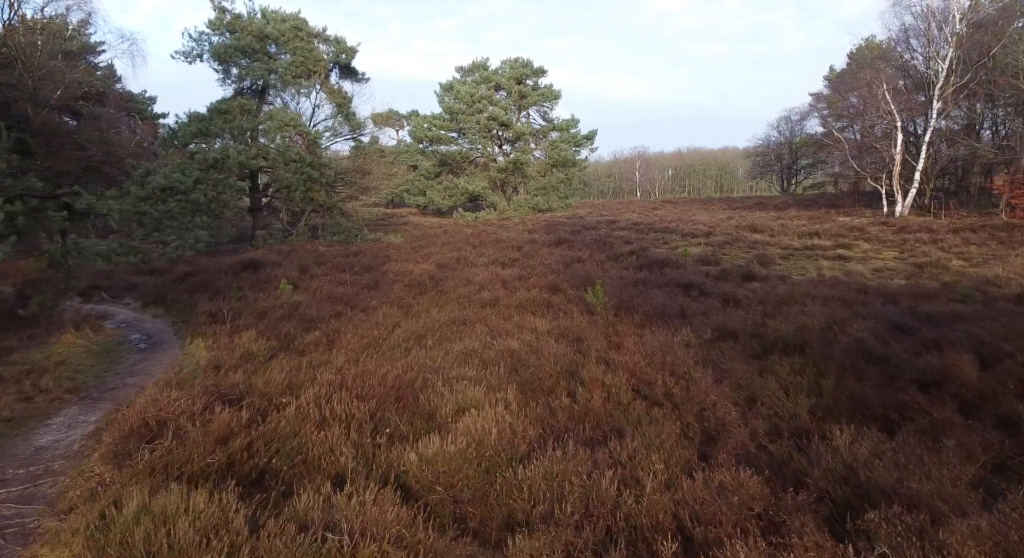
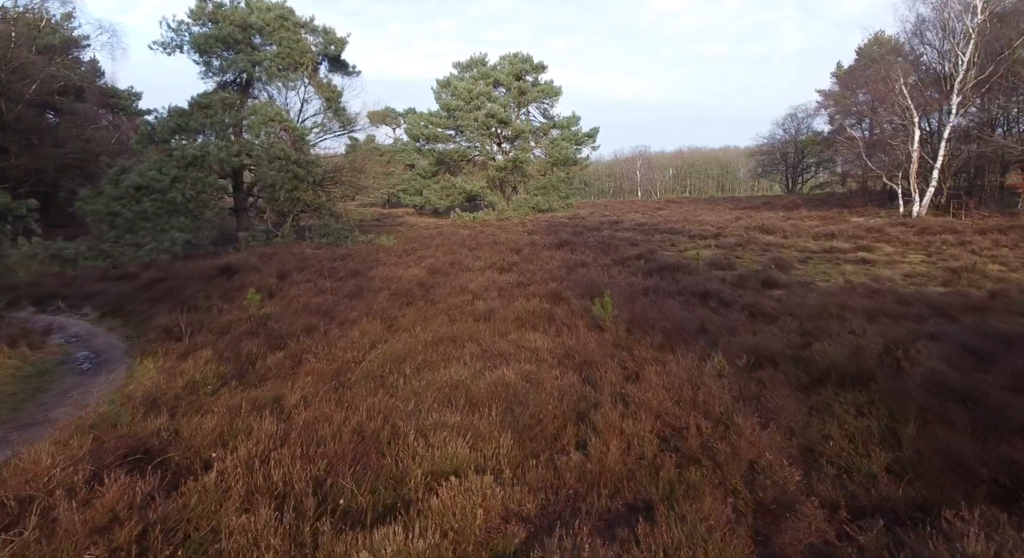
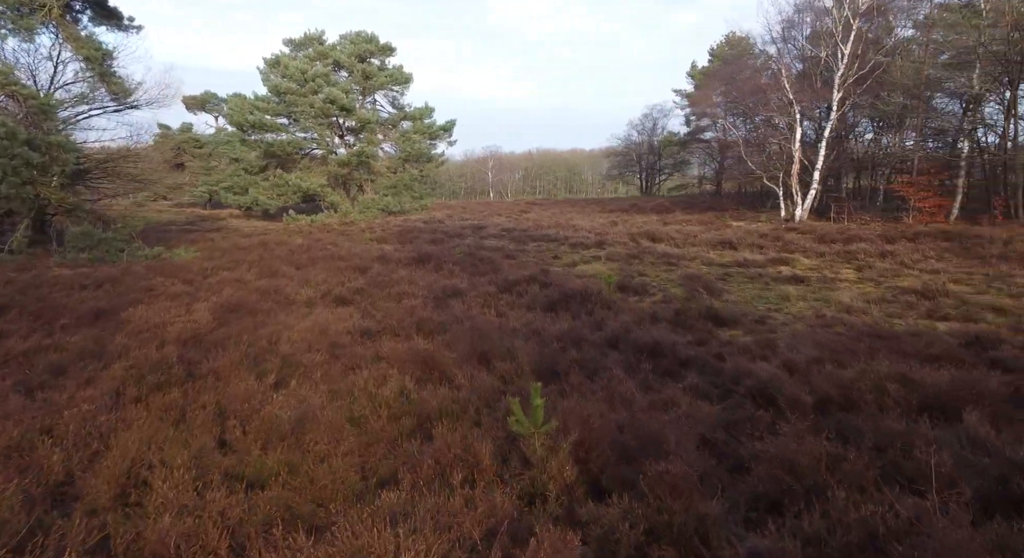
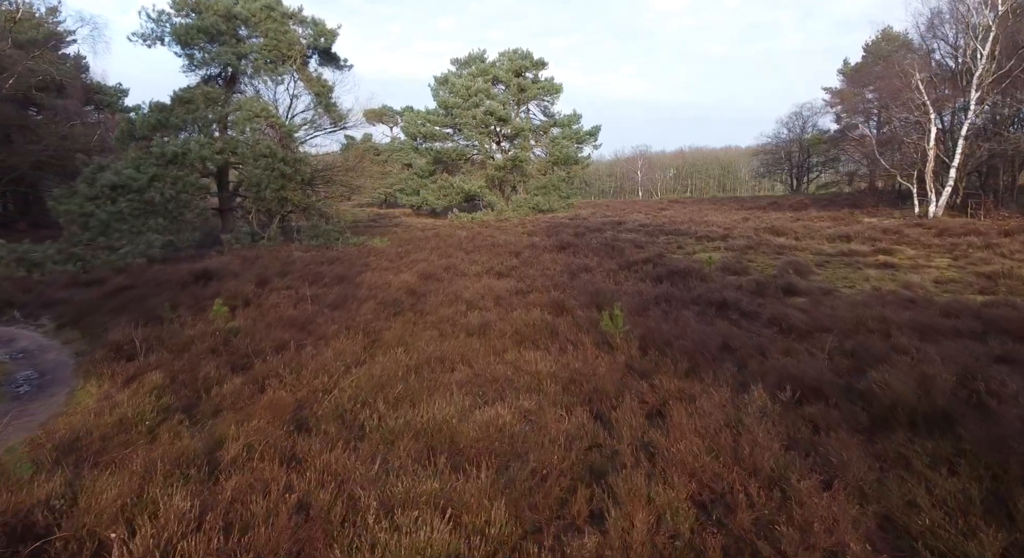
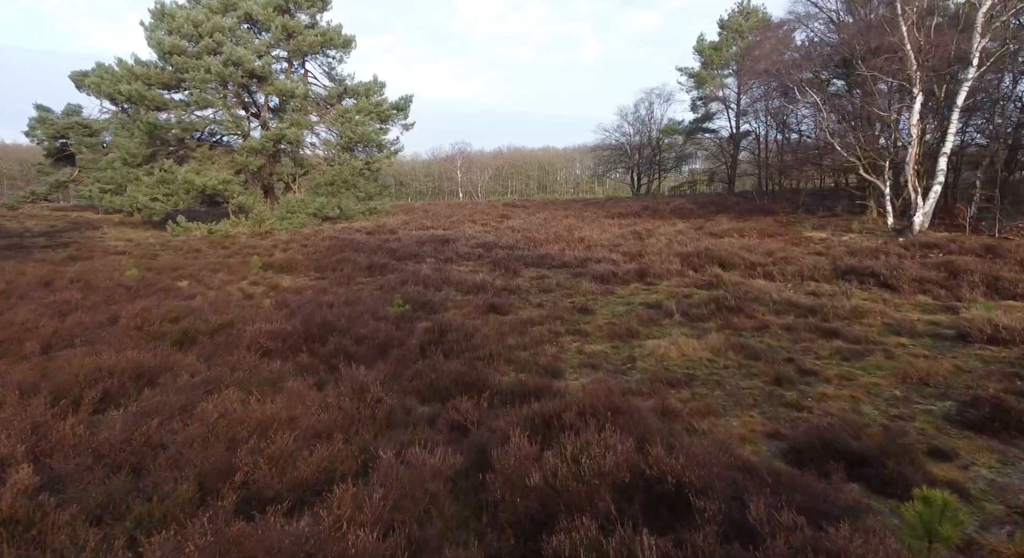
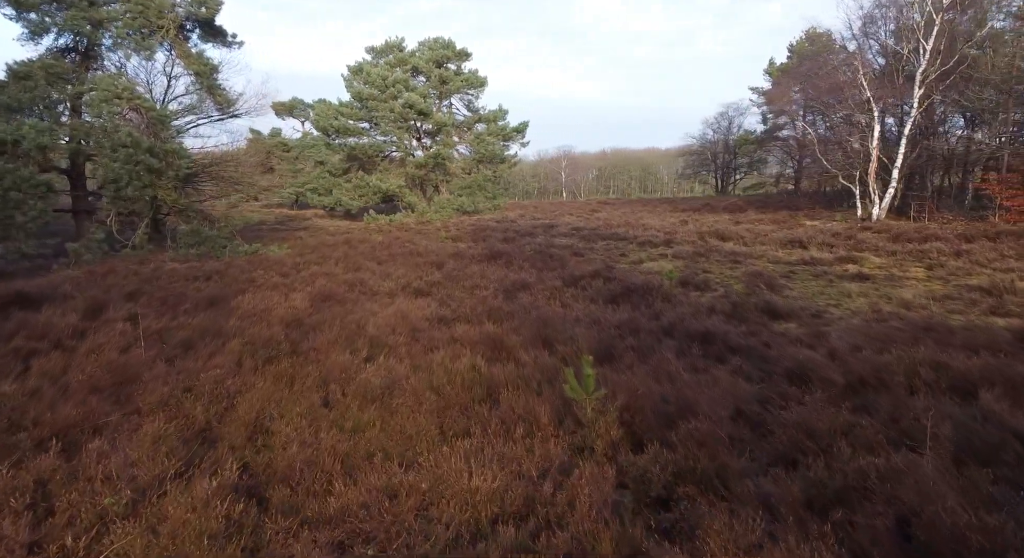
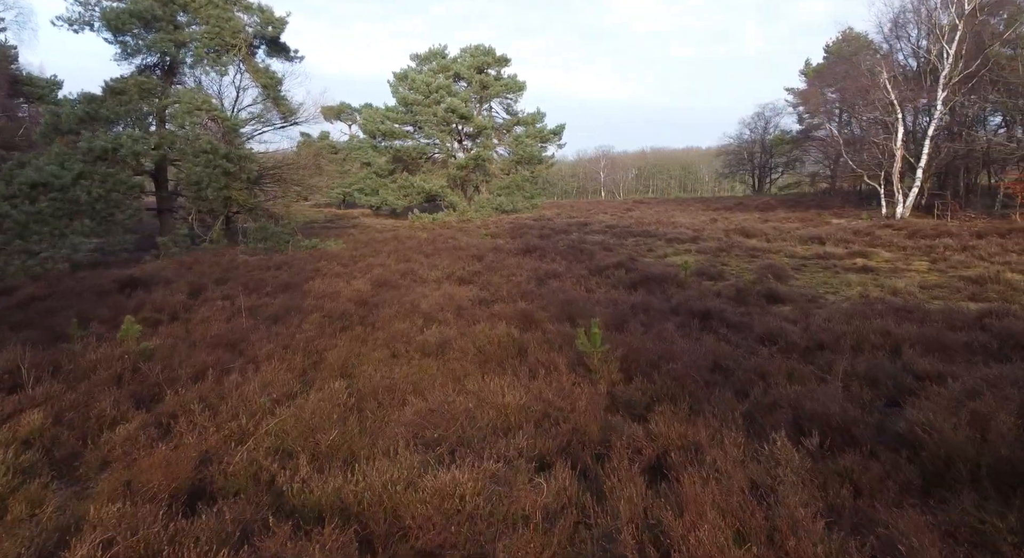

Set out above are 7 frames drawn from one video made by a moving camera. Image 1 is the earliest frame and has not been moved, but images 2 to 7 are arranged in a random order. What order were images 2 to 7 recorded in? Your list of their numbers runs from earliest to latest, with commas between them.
2, 4, 7, 6, 3, 5
